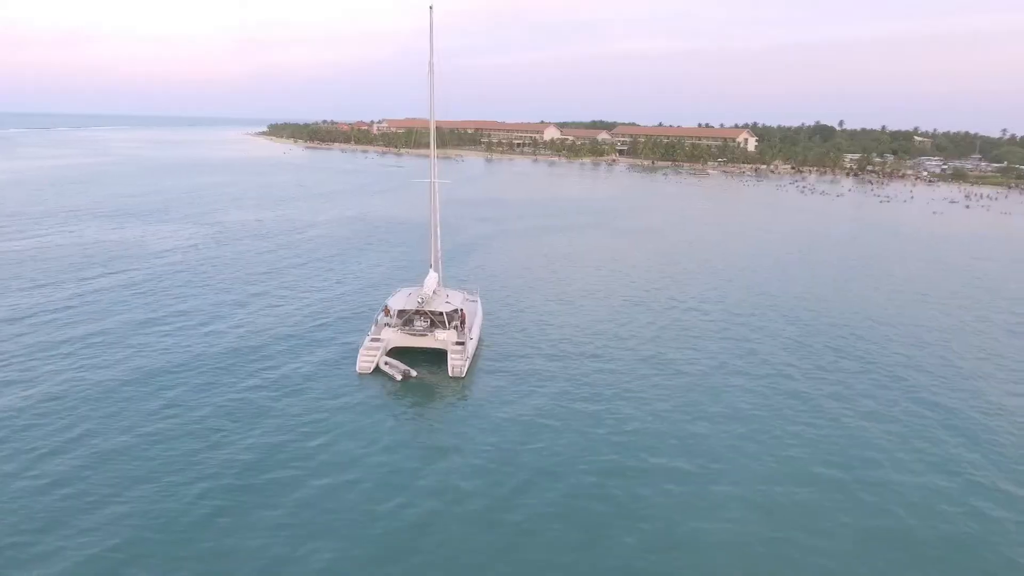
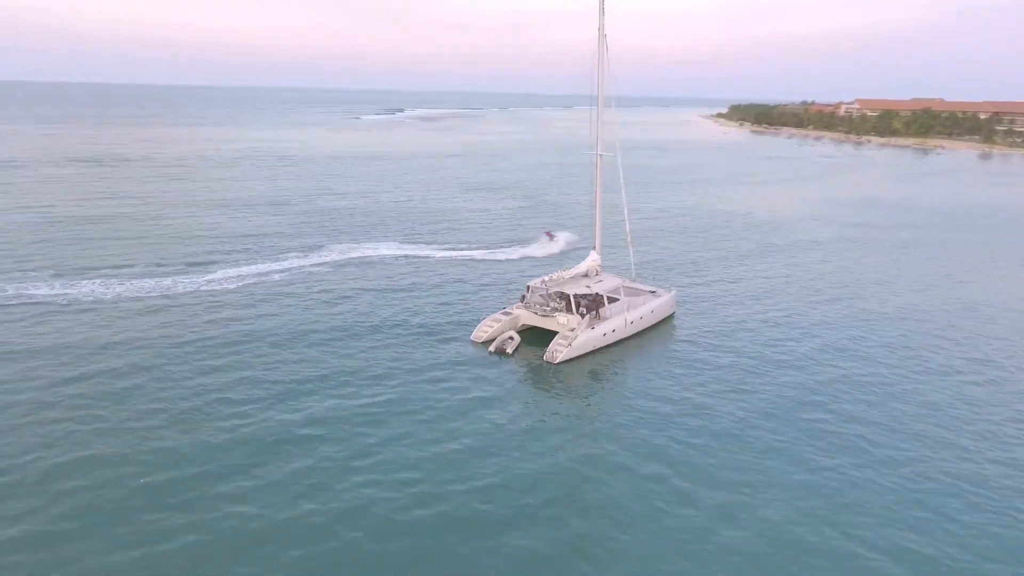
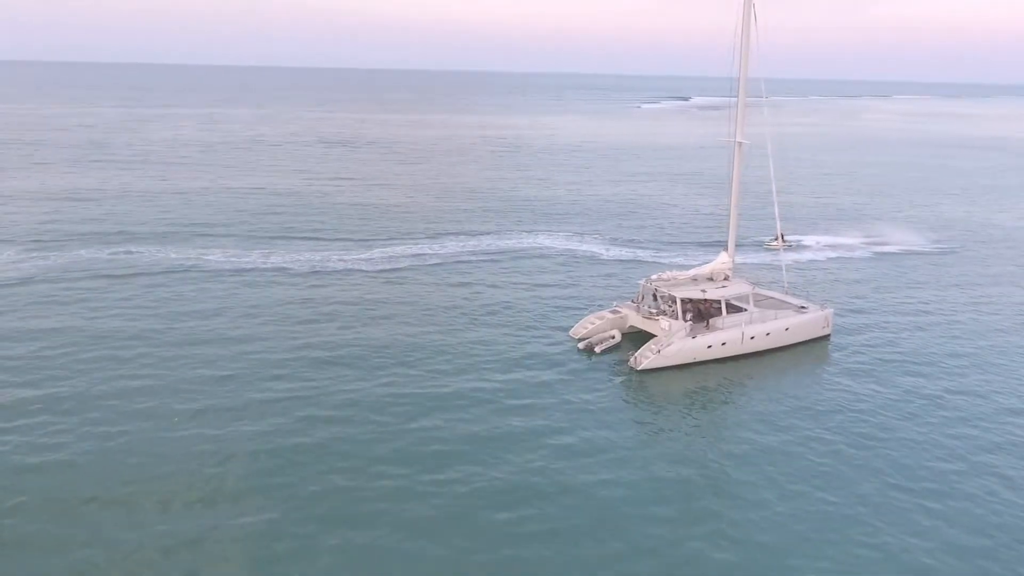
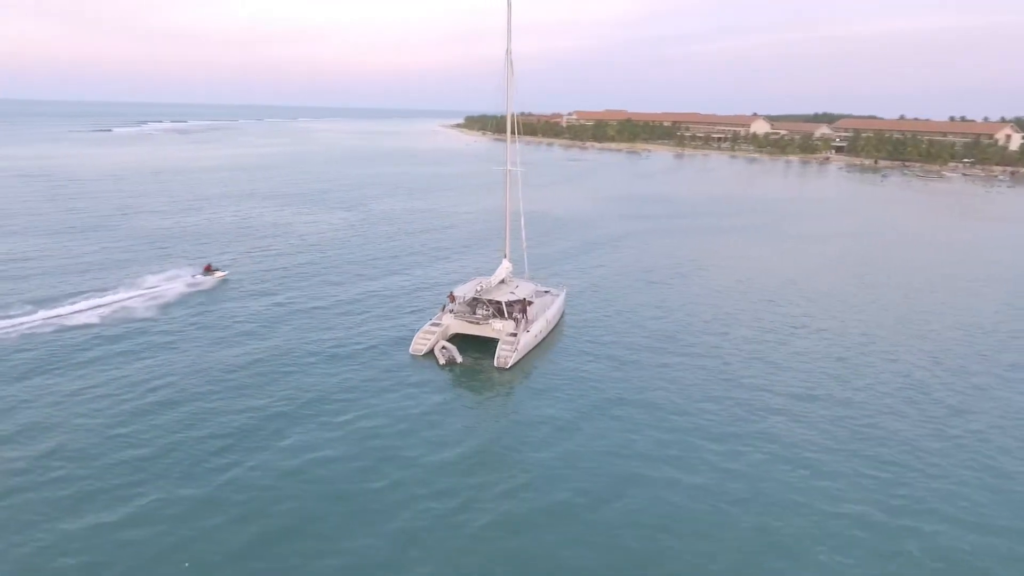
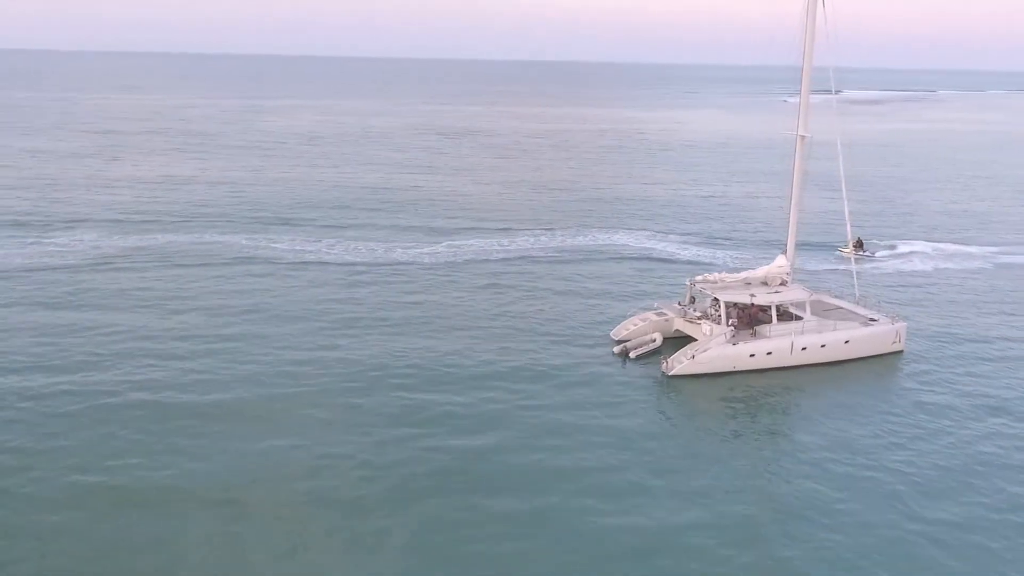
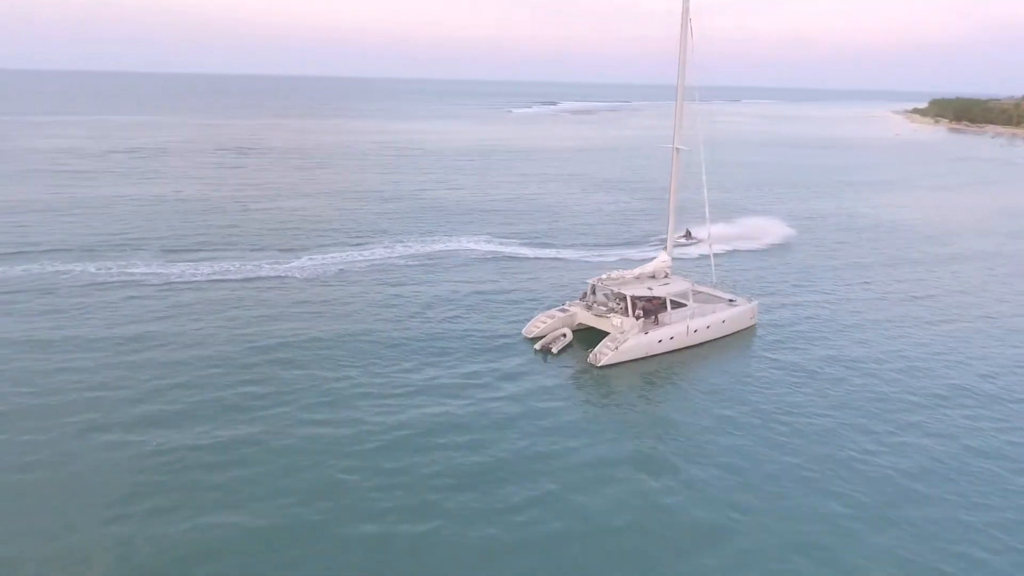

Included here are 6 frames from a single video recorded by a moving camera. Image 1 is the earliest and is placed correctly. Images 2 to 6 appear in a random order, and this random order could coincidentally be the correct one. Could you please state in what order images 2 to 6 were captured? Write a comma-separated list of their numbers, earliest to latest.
4, 2, 6, 3, 5
